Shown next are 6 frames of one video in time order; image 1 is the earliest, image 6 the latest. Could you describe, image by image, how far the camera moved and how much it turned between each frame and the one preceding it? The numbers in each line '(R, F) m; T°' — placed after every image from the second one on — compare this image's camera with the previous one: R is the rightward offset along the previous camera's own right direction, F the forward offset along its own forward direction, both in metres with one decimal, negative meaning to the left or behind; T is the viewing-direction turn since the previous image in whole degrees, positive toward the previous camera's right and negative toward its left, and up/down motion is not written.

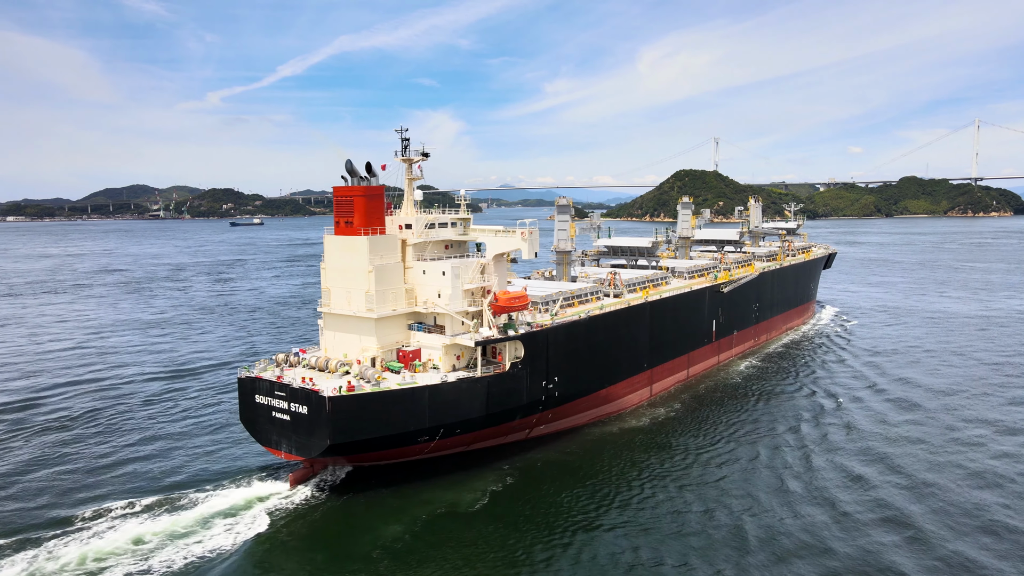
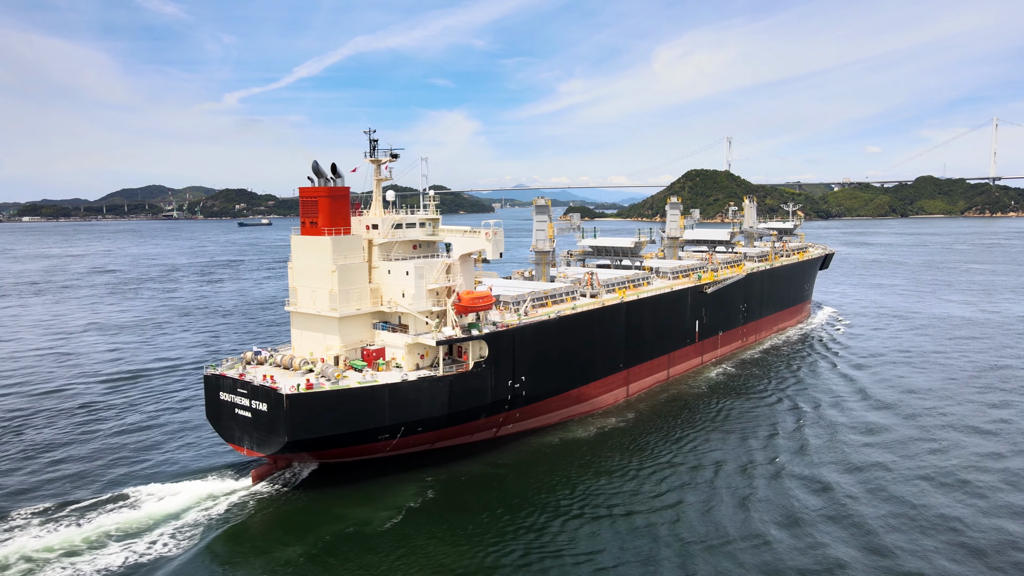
(+1.5, -0.2) m; -1°
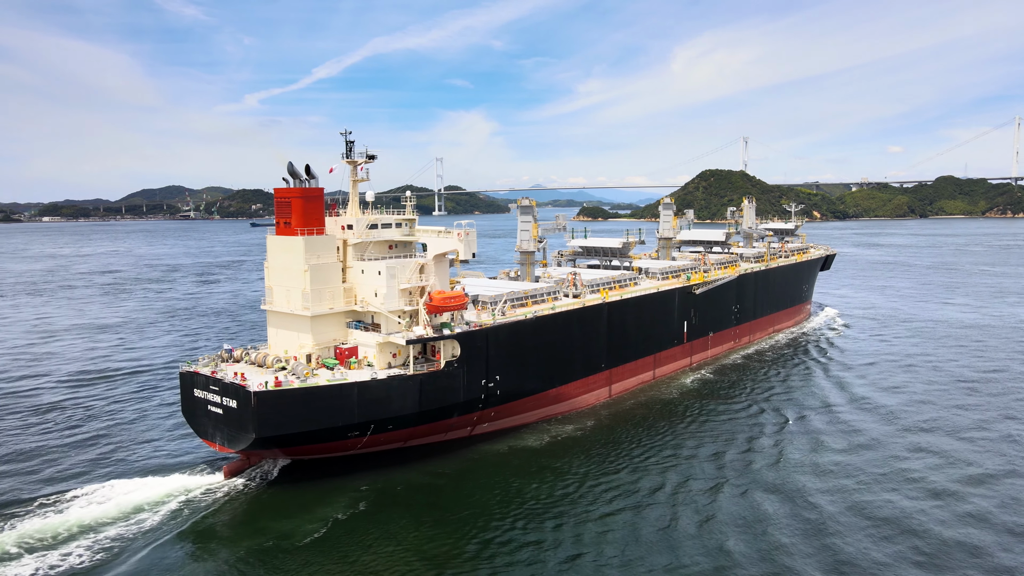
(+1.4, -0.2) m; -1°
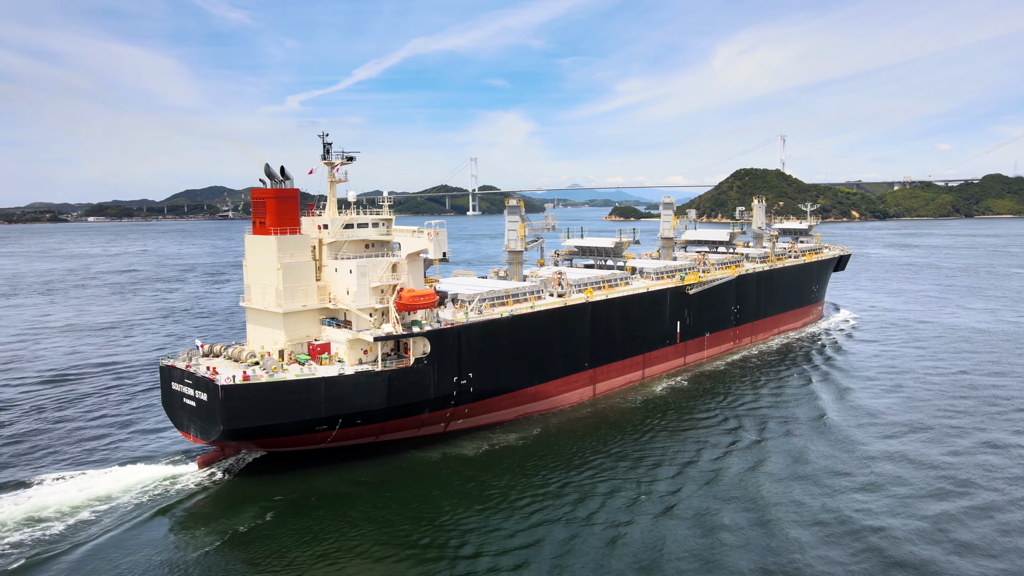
(+2.1, -0.3) m; -3°
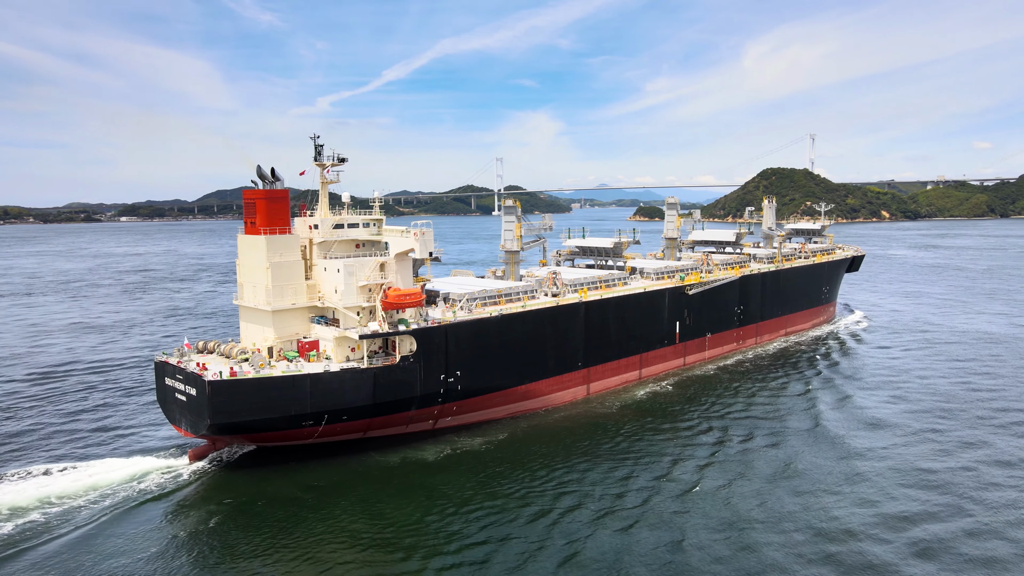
(+1.3, -0.2) m; -2°
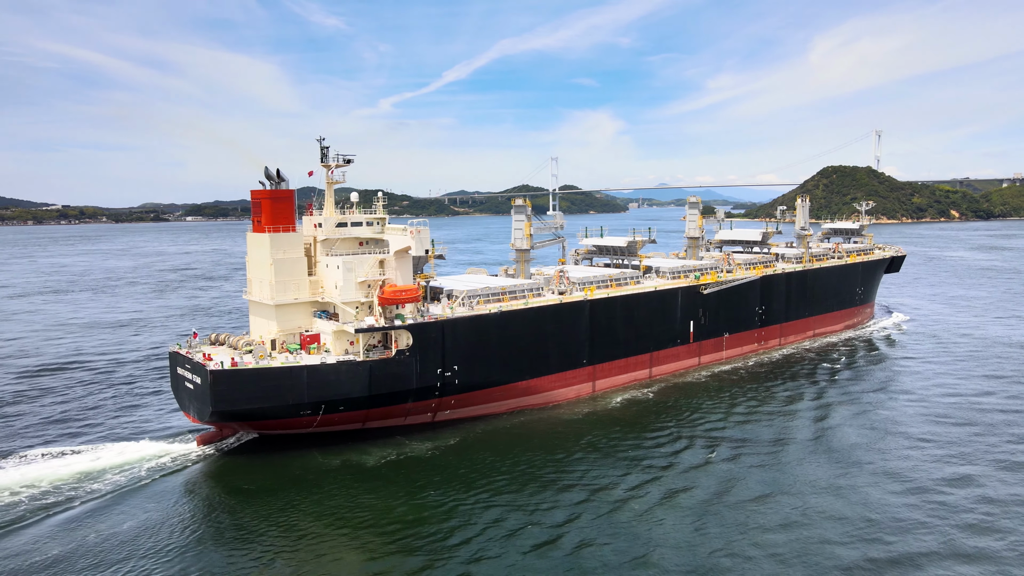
(+2.0, -0.4) m; -4°
